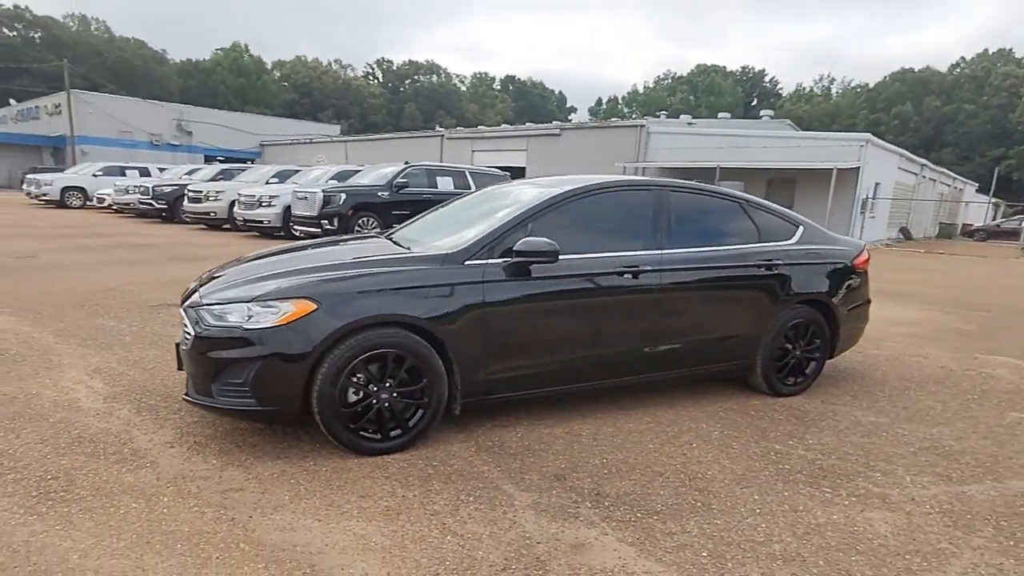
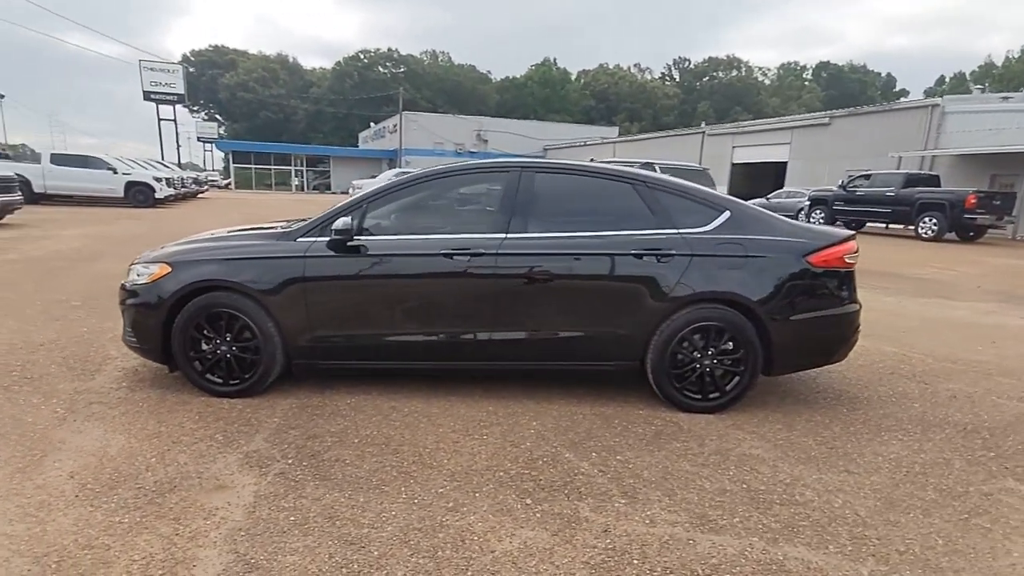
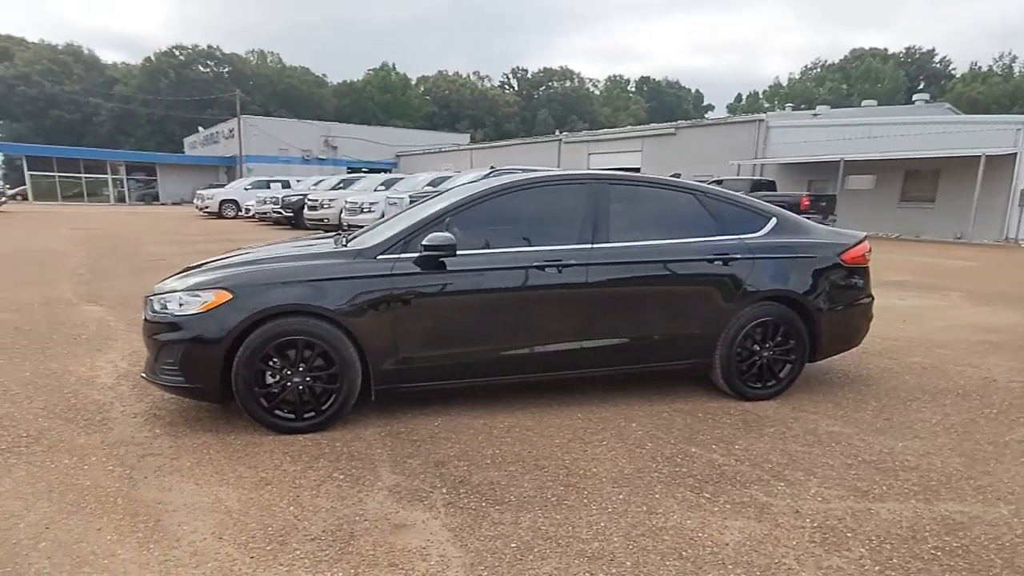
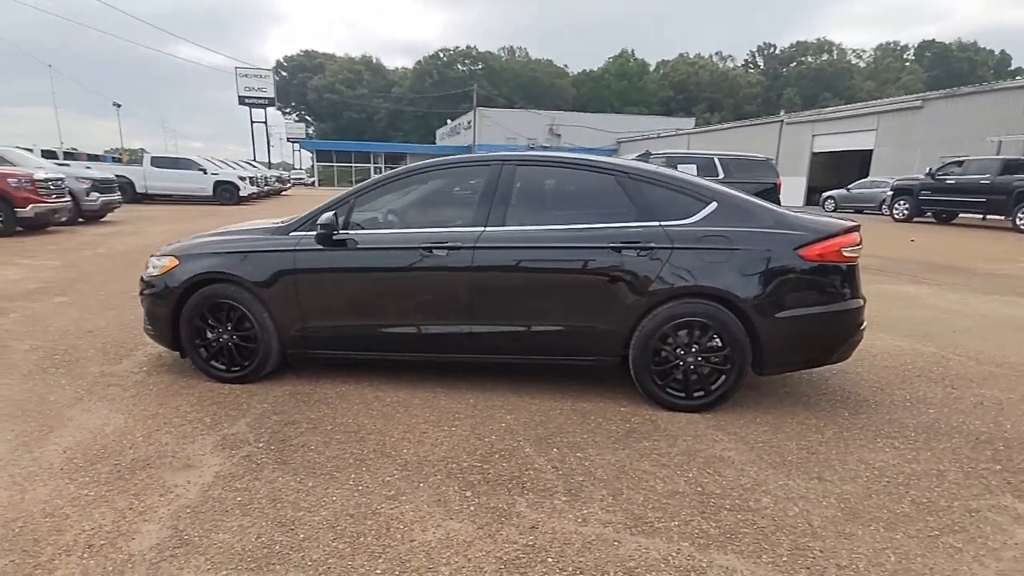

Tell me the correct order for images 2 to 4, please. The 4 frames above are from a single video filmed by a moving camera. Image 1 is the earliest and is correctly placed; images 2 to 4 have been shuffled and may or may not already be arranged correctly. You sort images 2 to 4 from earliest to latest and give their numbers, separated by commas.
3, 2, 4
